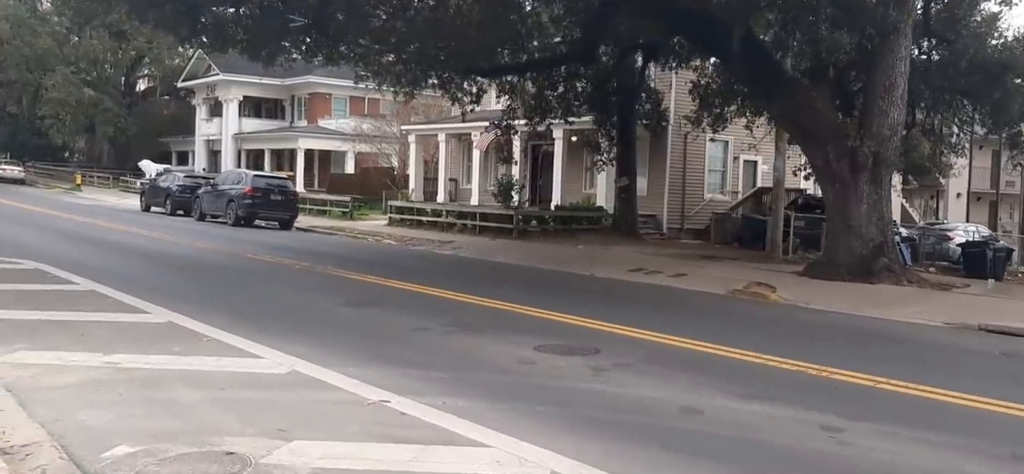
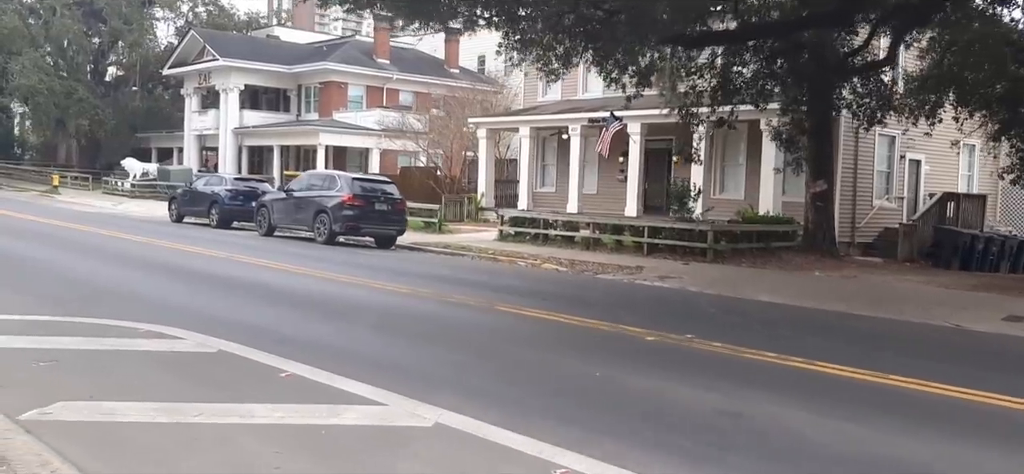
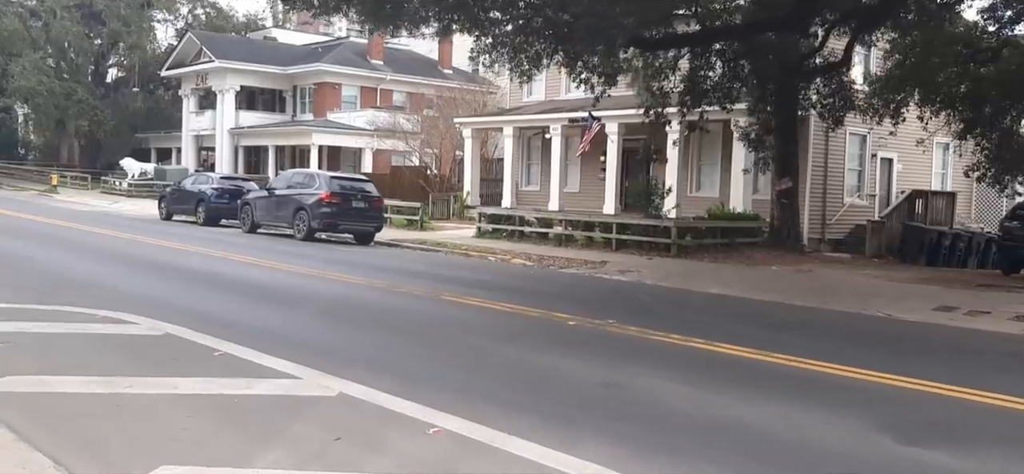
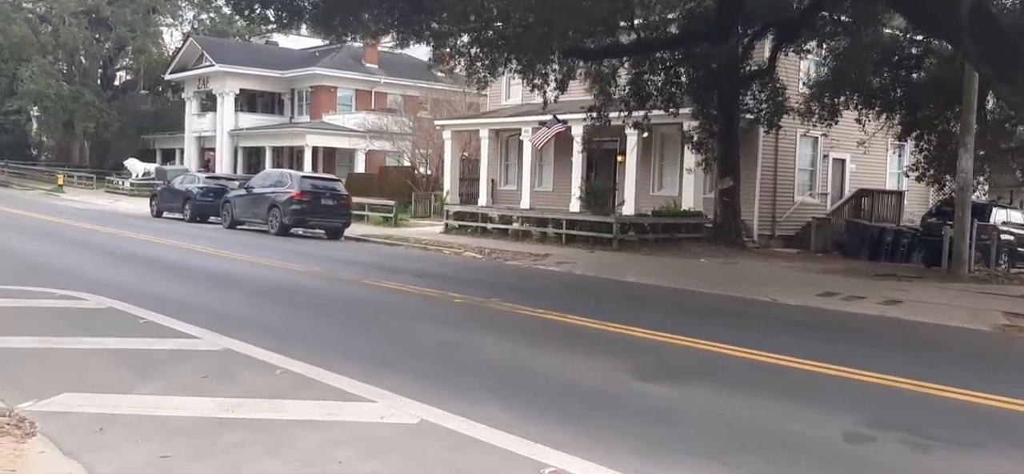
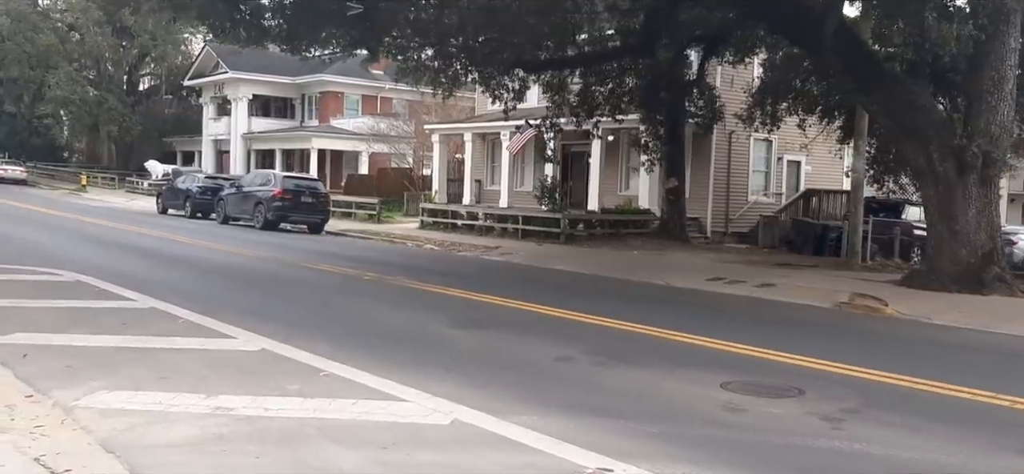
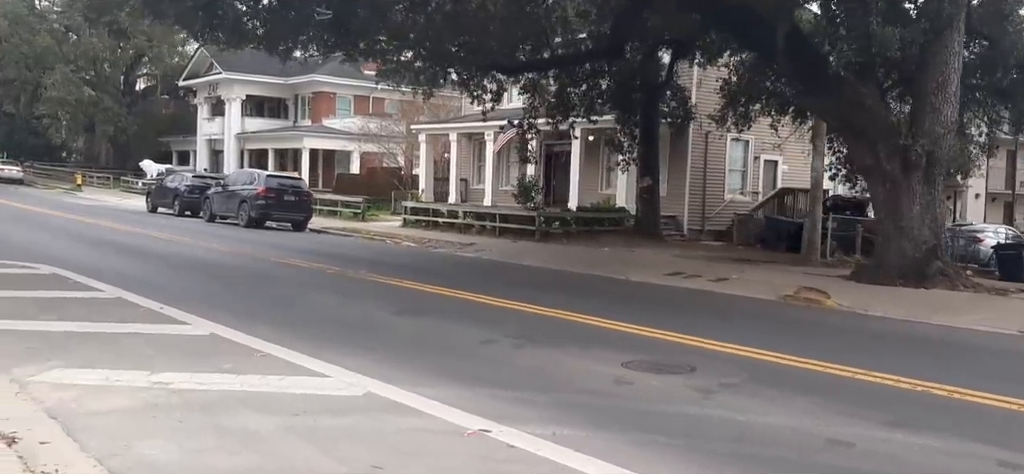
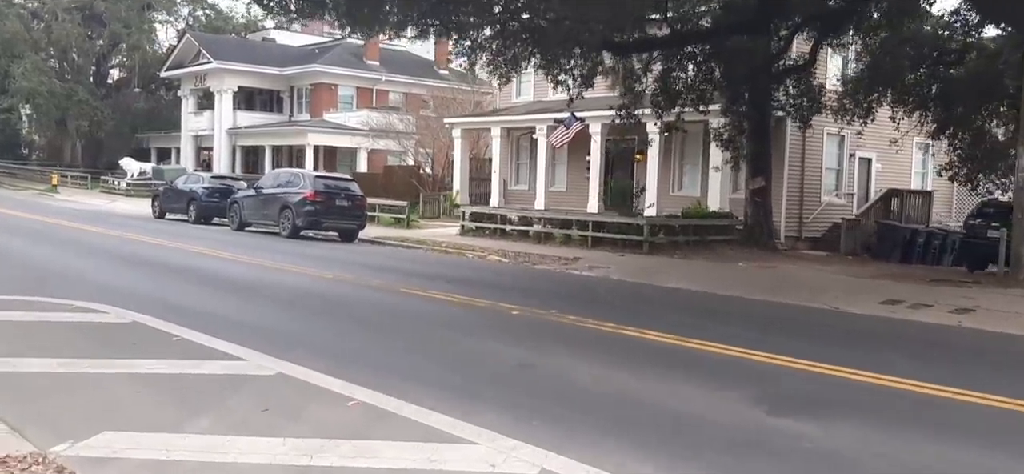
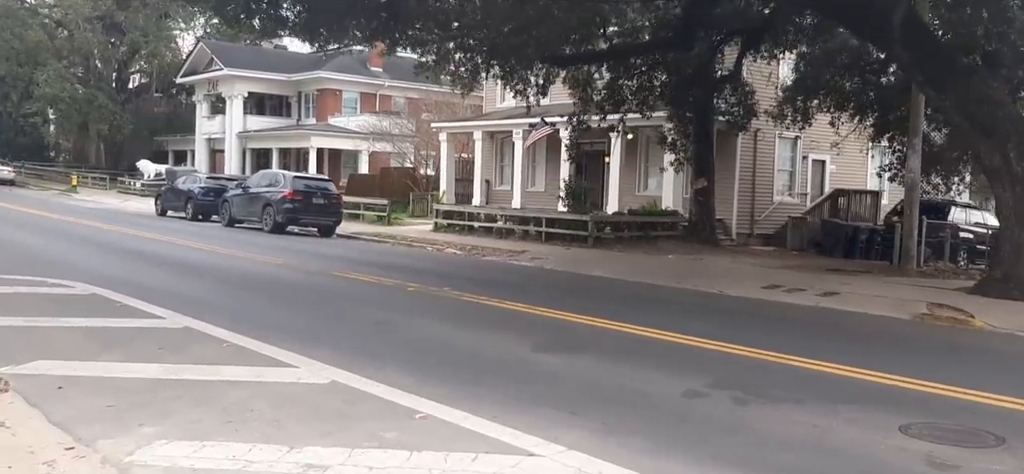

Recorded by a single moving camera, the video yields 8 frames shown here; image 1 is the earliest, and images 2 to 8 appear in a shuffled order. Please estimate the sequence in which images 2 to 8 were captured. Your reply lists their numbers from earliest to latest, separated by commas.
6, 5, 8, 4, 7, 3, 2
